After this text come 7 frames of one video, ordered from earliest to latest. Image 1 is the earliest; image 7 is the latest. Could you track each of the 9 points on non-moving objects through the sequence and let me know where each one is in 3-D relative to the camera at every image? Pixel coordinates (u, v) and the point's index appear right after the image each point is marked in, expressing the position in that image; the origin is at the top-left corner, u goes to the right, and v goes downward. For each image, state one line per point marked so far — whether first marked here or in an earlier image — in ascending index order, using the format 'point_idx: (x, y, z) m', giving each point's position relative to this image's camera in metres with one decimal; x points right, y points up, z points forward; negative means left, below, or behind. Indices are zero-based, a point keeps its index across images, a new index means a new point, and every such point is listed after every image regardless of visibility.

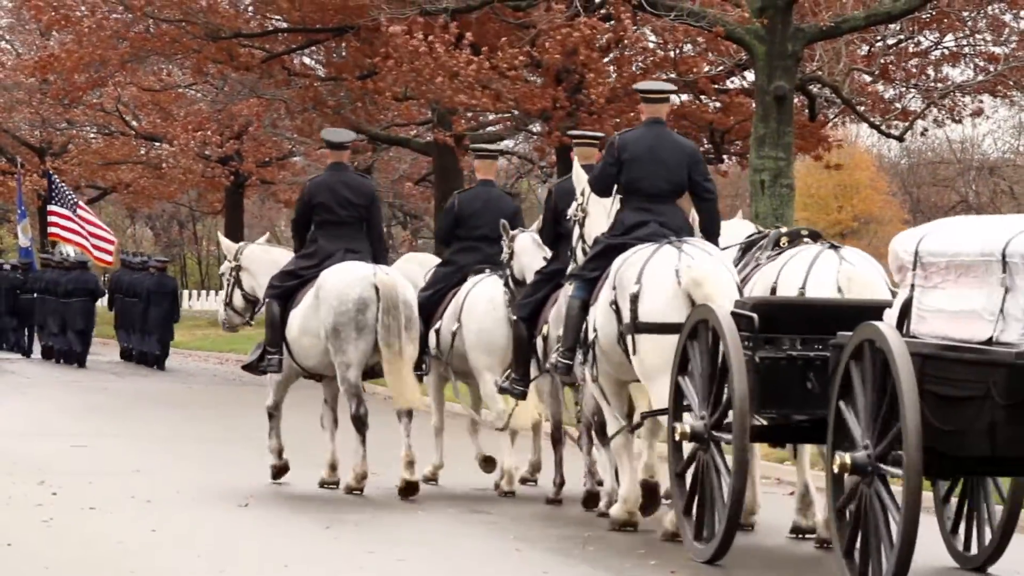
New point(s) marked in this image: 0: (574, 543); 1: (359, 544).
0: (+0.4, -1.8, +10.8) m
1: (-1.1, -1.8, +10.9) m
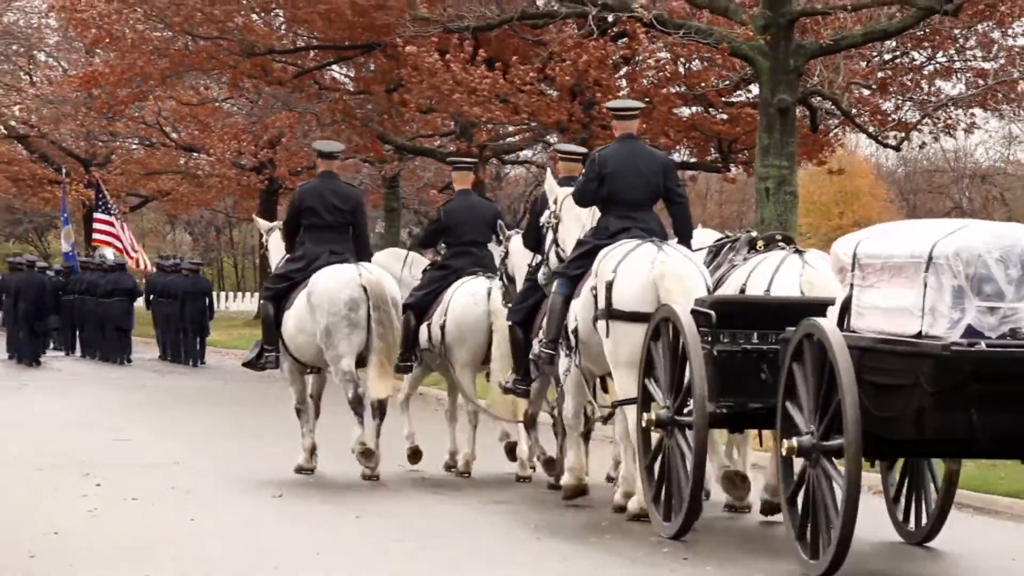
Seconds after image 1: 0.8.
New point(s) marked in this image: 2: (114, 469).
0: (+0.6, -1.8, +11.4) m
1: (-1.0, -1.8, +11.5) m
2: (-3.3, -1.5, +13.2) m
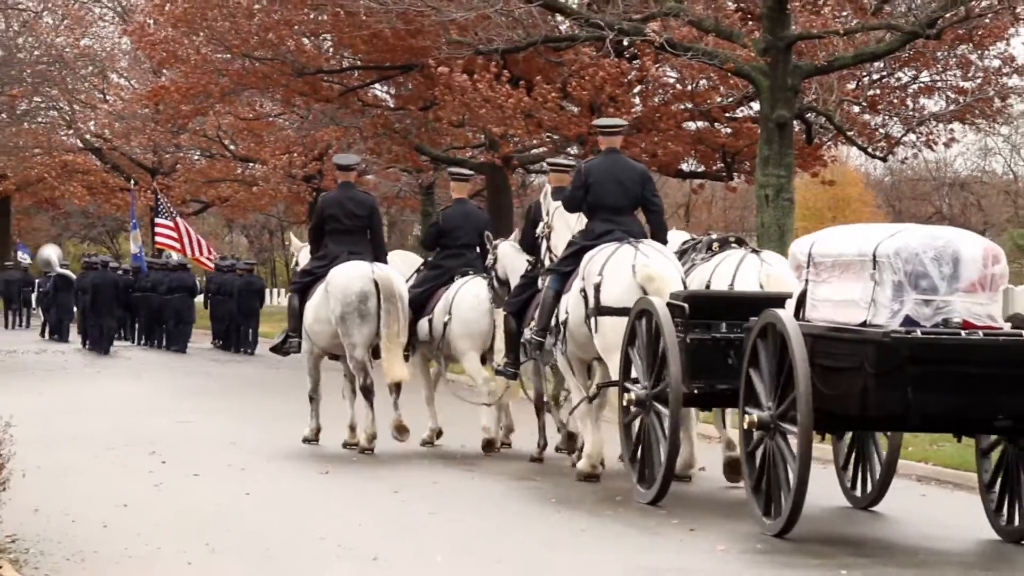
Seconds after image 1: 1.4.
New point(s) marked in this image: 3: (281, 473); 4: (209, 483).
0: (+0.8, -1.8, +12.7) m
1: (-0.8, -1.8, +12.9) m
2: (-3.1, -1.5, +14.5) m
3: (-2.1, -1.6, +13.8) m
4: (-2.6, -1.7, +13.5) m
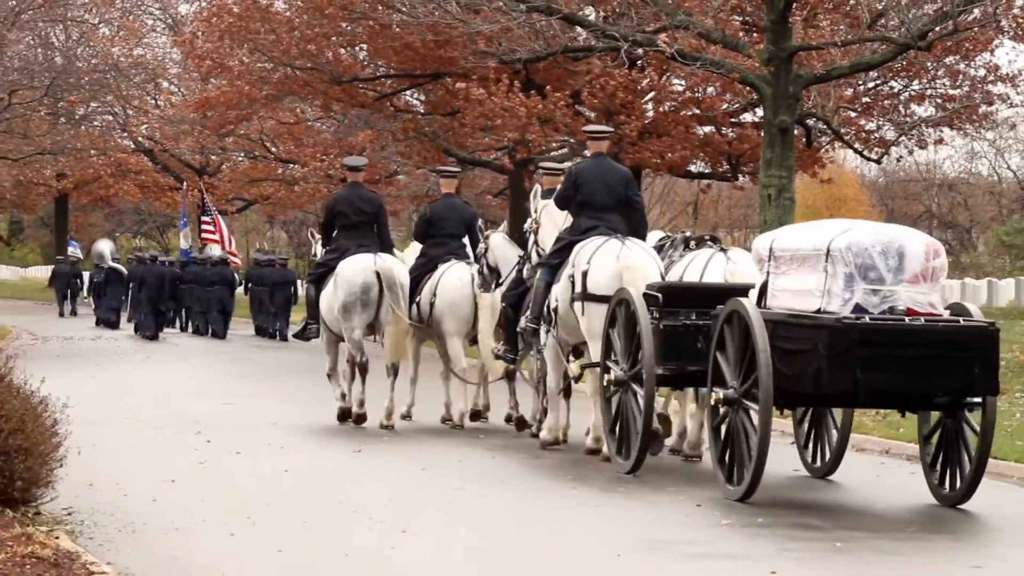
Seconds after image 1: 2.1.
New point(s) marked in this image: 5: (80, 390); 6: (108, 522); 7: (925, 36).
0: (+0.9, -1.7, +13.8) m
1: (-0.6, -1.7, +13.9) m
2: (-2.9, -1.4, +15.6) m
3: (-1.9, -1.6, +14.9) m
4: (-2.4, -1.6, +14.5) m
5: (-5.0, -1.3, +18.4) m
6: (-3.2, -1.8, +12.2) m
7: (+5.3, +3.1, +19.6) m
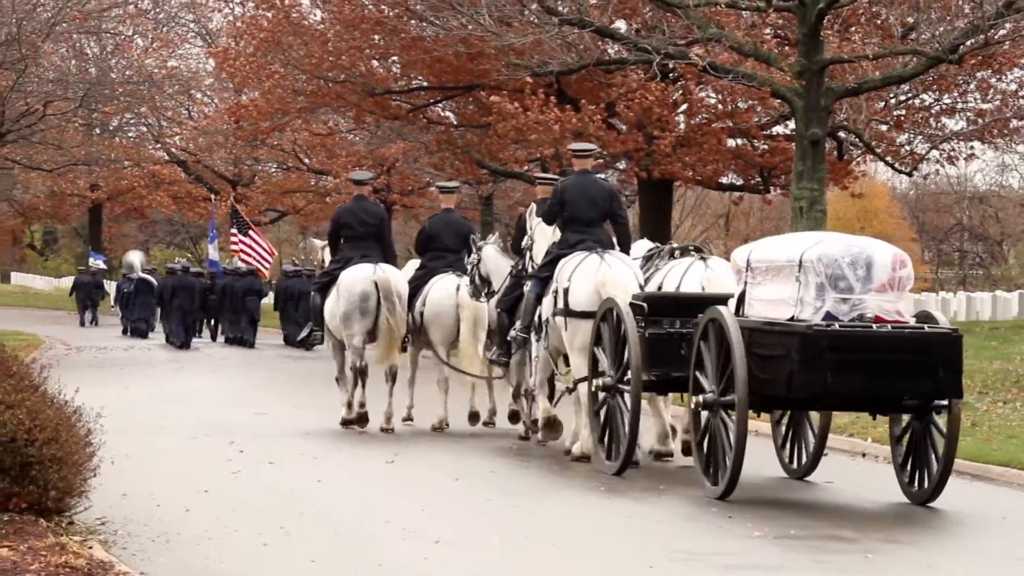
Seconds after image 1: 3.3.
0: (+1.2, -1.8, +13.8) m
1: (-0.3, -1.8, +14.0) m
2: (-2.6, -1.5, +15.6) m
3: (-1.6, -1.7, +14.9) m
4: (-2.1, -1.7, +14.6) m
5: (-4.8, -1.3, +18.5) m
6: (-2.9, -1.9, +12.3) m
7: (+5.6, +3.0, +19.6) m
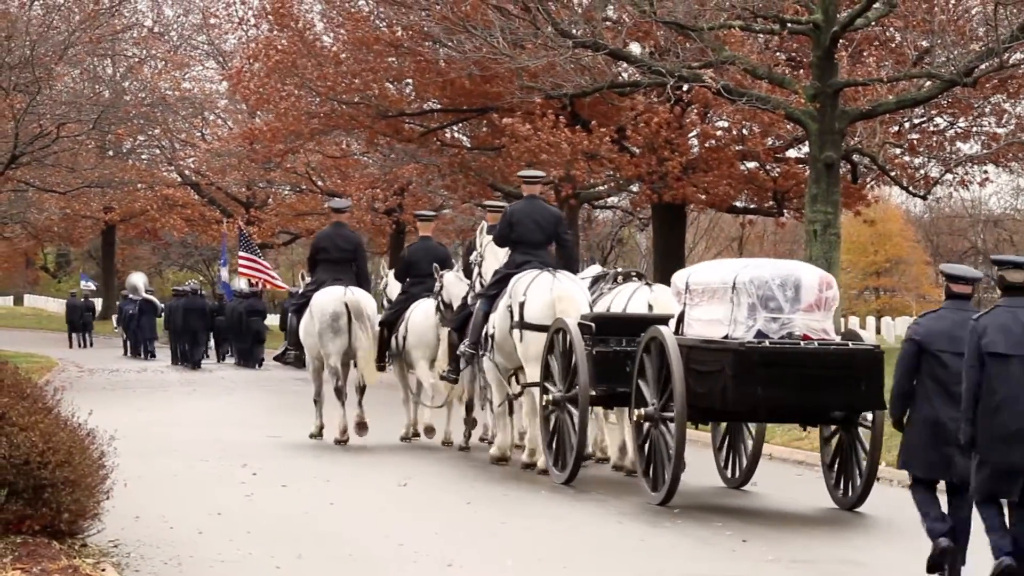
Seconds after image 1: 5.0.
0: (+1.4, -2.0, +13.8) m
1: (-0.2, -2.0, +13.9) m
2: (-2.5, -1.7, +15.6) m
3: (-1.4, -1.9, +14.9) m
4: (-2.0, -1.9, +14.6) m
5: (-4.6, -1.6, +18.5) m
6: (-2.8, -2.1, +12.3) m
7: (+5.7, +2.8, +19.6) m
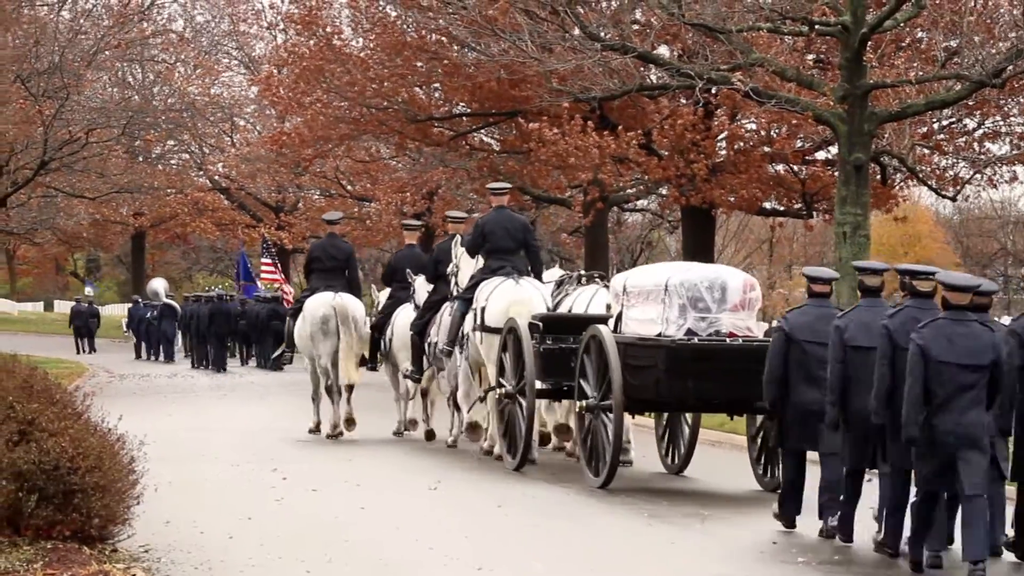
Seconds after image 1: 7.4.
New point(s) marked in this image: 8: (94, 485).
0: (+1.6, -2.0, +13.8) m
1: (+0.1, -2.1, +13.9) m
2: (-2.2, -1.8, +15.6) m
3: (-1.2, -1.9, +14.9) m
4: (-1.7, -2.0, +14.6) m
5: (-4.3, -1.6, +18.5) m
6: (-2.5, -2.2, +12.3) m
7: (+6.0, +2.7, +19.6) m
8: (-2.7, -1.3, +10.4) m
